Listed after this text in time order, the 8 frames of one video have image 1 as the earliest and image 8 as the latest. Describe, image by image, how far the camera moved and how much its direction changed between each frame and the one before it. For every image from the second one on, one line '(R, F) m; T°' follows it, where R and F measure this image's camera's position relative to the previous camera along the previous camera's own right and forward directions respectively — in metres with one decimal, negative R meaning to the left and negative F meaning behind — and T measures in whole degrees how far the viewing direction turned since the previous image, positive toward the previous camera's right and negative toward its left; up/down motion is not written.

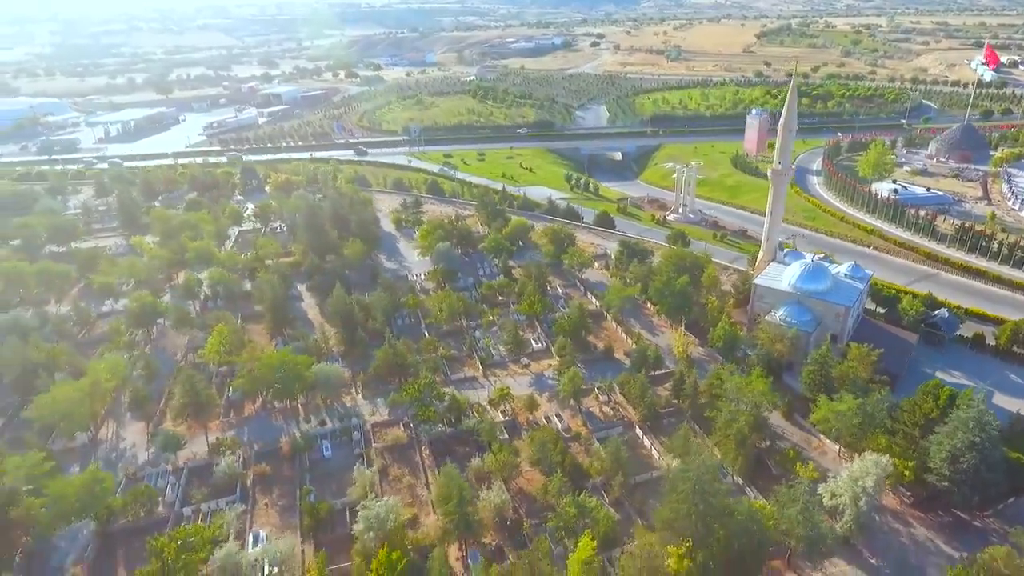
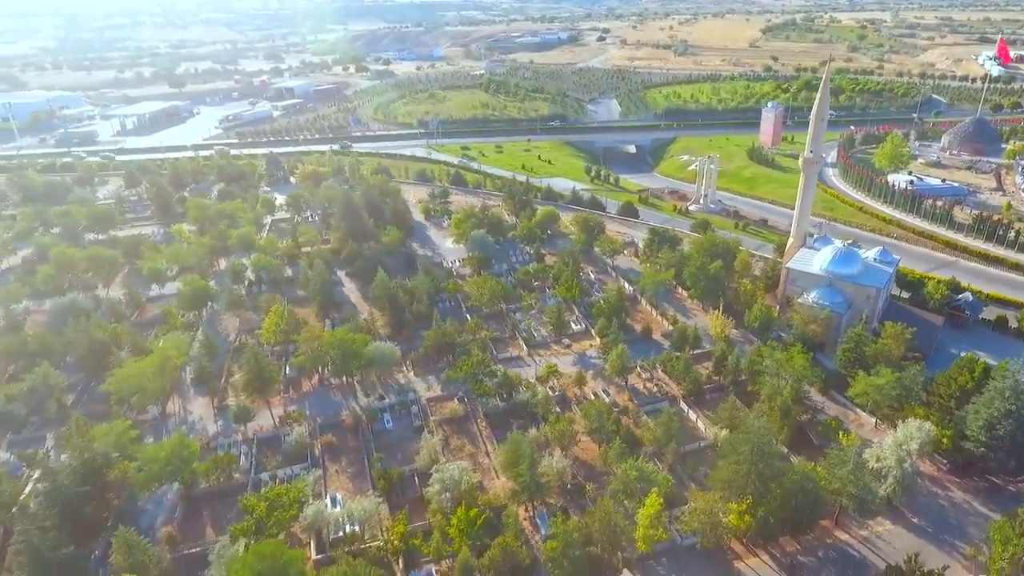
(-2.5, -1.6) m; 0°
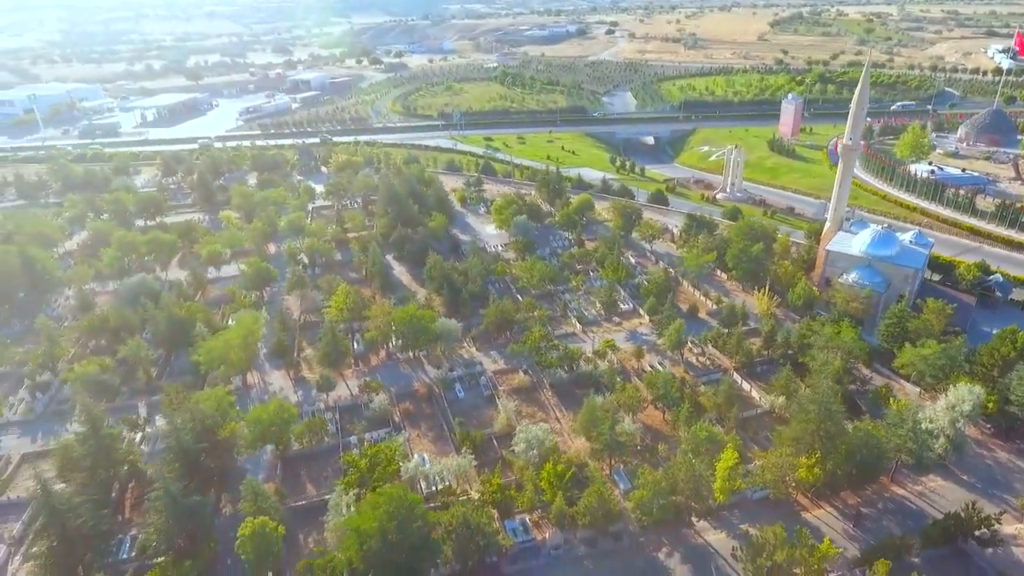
(-3.3, -2.0) m; 0°
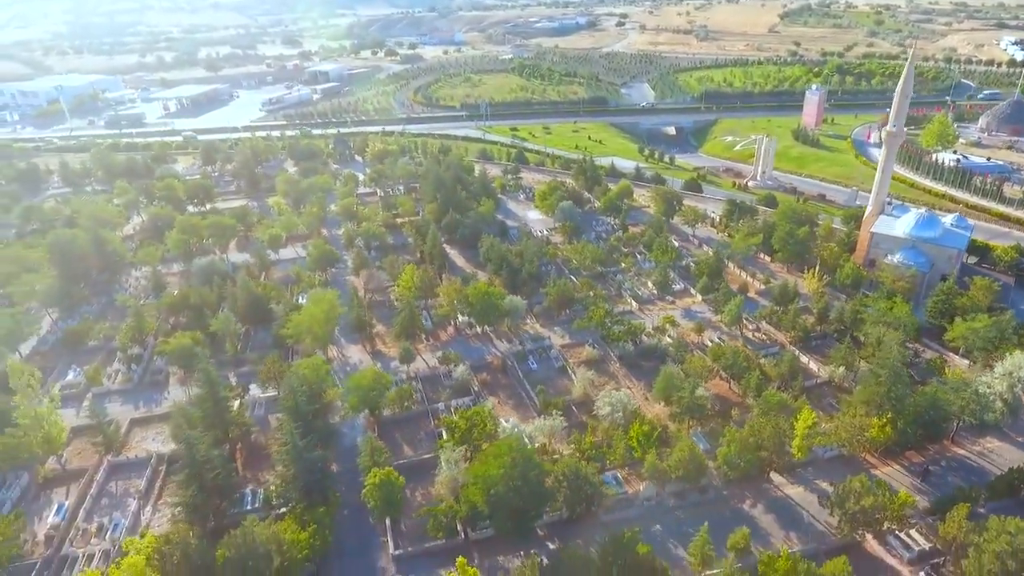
(-3.8, -2.0) m; 0°
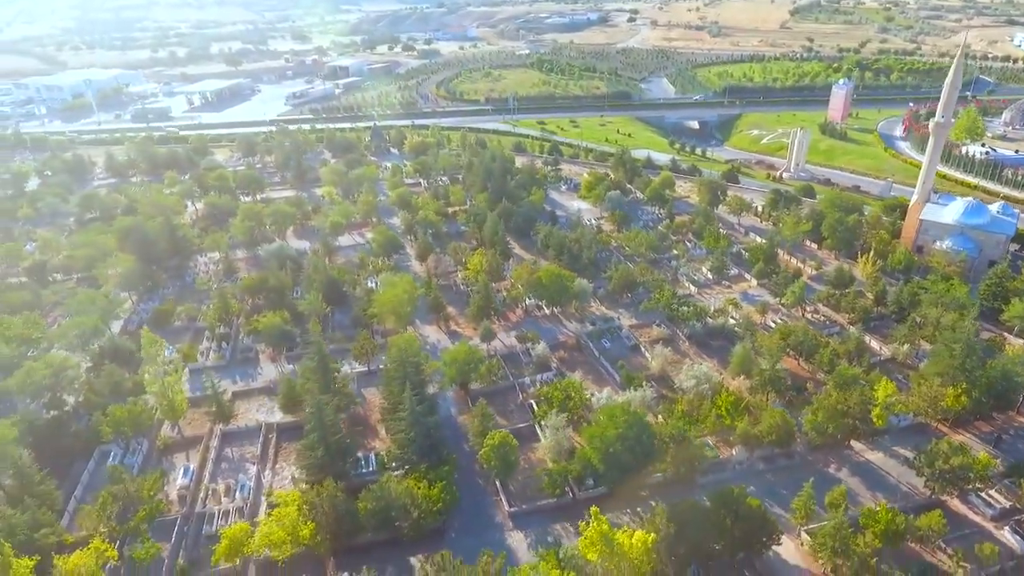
(-4.2, -1.8) m; 0°
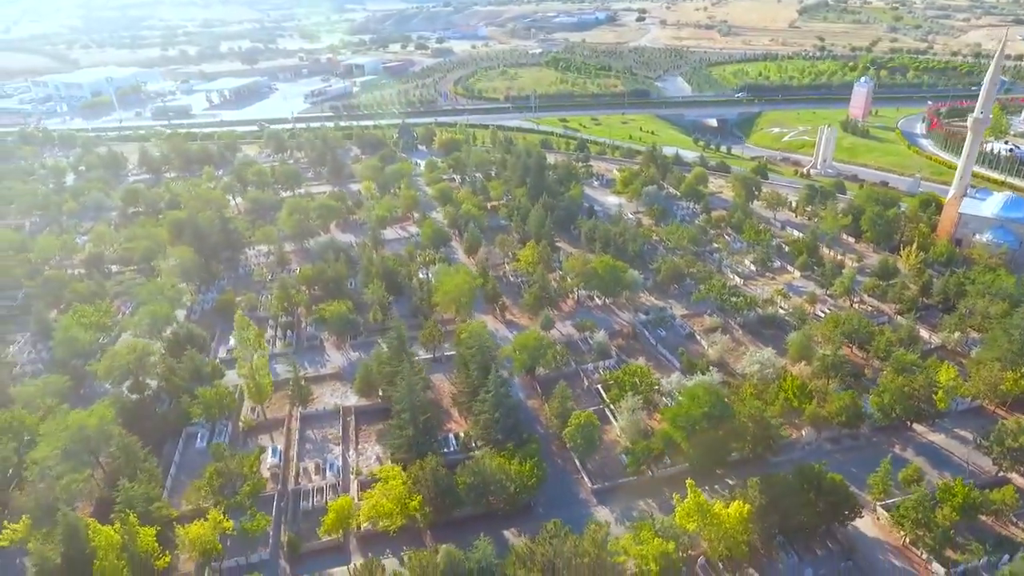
(-3.4, -1.1) m; 0°
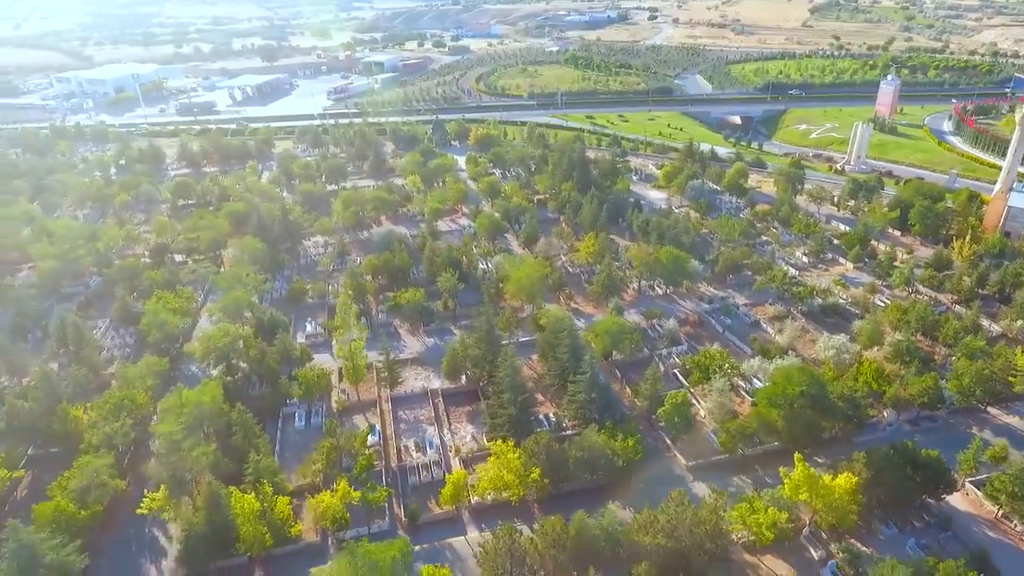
(-4.1, -1.1) m; 0°
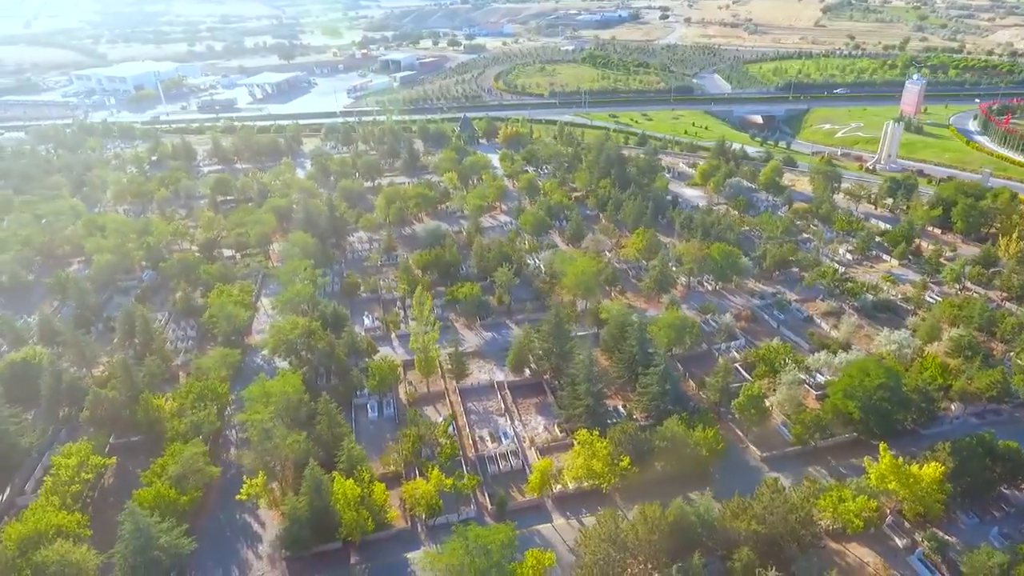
(-3.2, -0.5) m; 0°
